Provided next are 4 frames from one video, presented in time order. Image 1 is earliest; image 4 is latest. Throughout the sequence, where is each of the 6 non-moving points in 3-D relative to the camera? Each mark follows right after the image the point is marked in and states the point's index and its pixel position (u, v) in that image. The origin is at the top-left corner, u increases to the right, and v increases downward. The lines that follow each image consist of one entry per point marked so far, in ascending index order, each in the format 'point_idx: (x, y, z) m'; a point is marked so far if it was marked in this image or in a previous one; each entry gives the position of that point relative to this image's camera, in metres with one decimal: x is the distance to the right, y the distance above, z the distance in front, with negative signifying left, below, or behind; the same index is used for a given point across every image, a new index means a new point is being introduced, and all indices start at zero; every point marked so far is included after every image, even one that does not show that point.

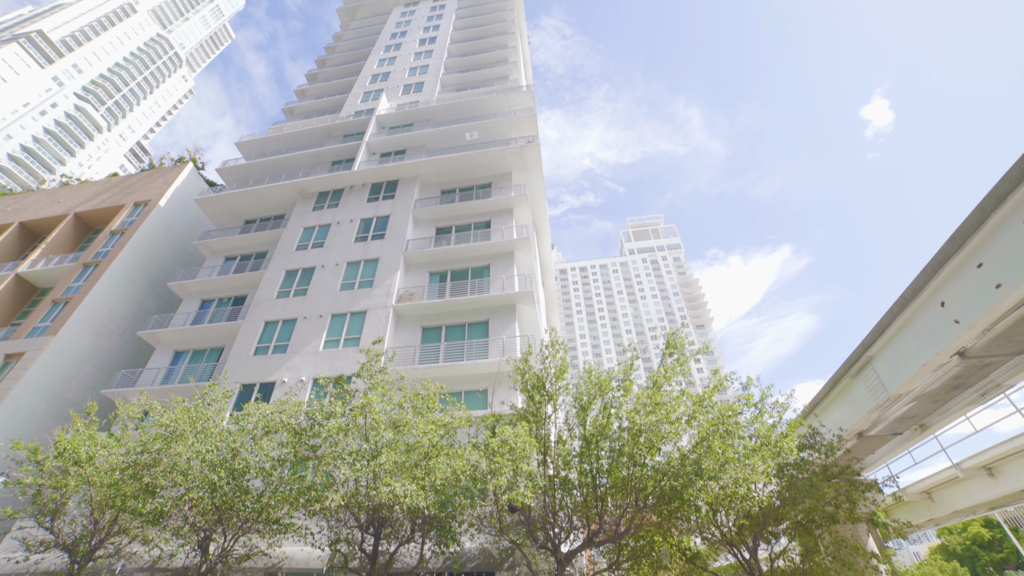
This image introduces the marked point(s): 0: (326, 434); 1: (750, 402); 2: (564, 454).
0: (-4.6, -3.5, +11.8) m
1: (+5.7, -2.7, +11.4) m
2: (+1.2, -4.0, +11.6) m
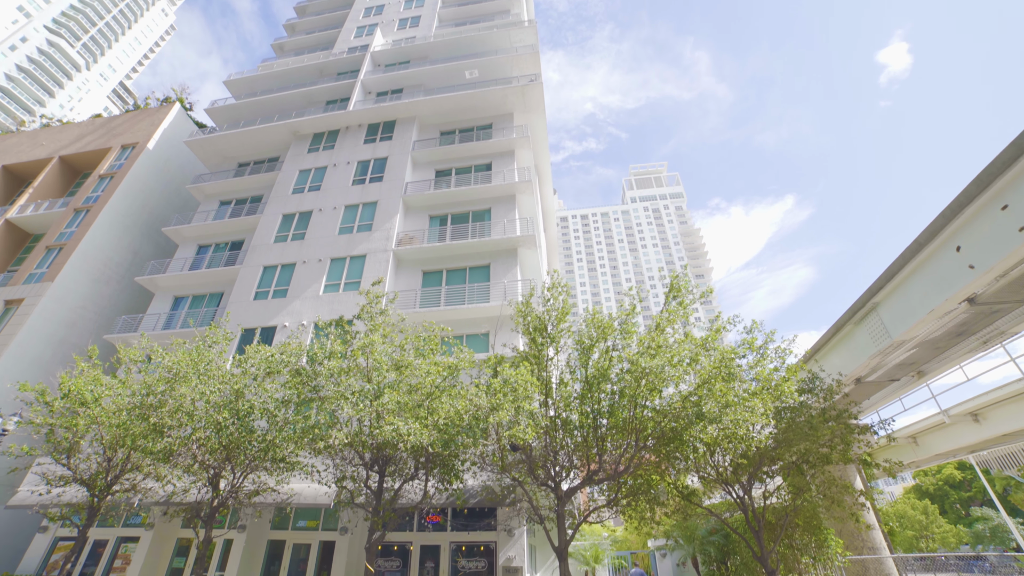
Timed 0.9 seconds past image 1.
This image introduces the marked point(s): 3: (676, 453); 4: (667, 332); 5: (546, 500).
0: (-4.6, -2.1, +11.9) m
1: (+5.7, -1.4, +11.4) m
2: (+1.3, -2.6, +11.7) m
3: (+3.8, -3.8, +10.9) m
4: (+3.8, -1.1, +11.8) m
5: (+0.9, -5.4, +12.3) m
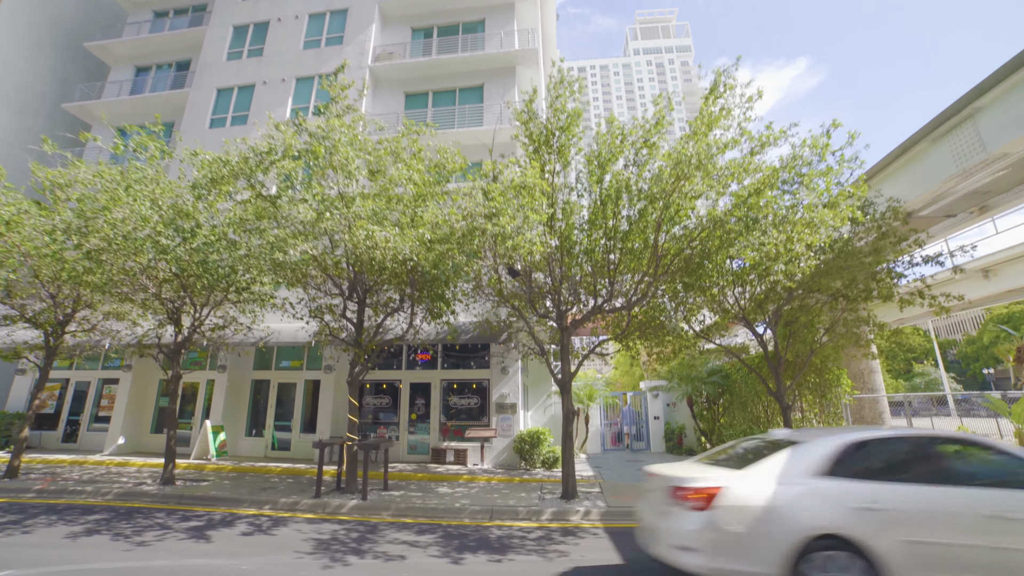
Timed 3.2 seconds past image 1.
0: (-4.5, +2.1, +9.7) m
1: (+5.8, +2.4, +9.4) m
2: (+1.3, +1.4, +9.9) m
3: (+3.7, +0.1, +9.5) m
4: (+3.8, +2.9, +9.6) m
5: (+0.8, -1.1, +11.2) m
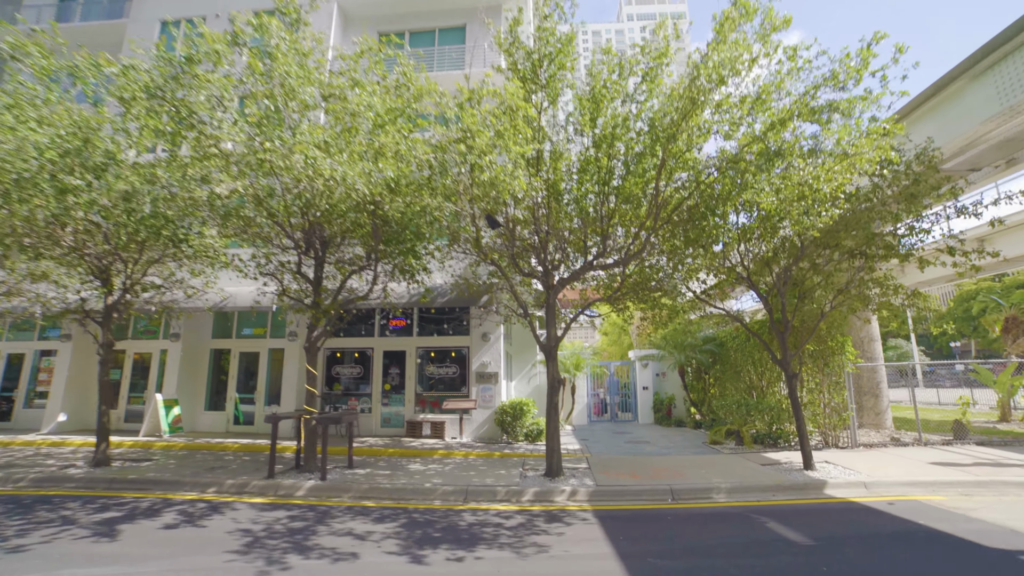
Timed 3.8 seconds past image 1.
0: (-4.9, +2.9, +8.3) m
1: (+5.4, +3.2, +8.3) m
2: (+0.9, +2.2, +8.7) m
3: (+3.4, +0.8, +8.5) m
4: (+3.5, +3.7, +8.4) m
5: (+0.4, -0.2, +10.2) m
